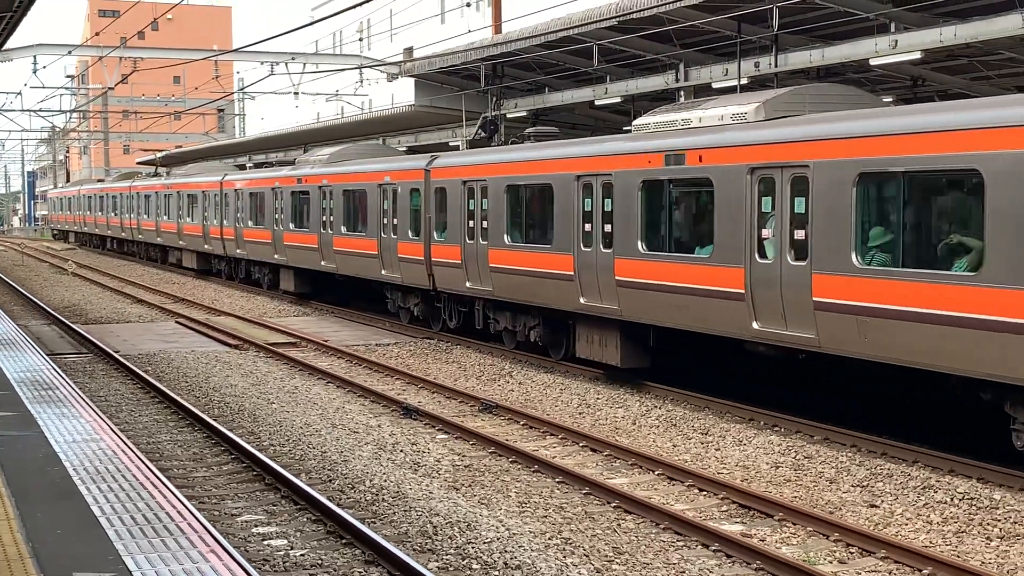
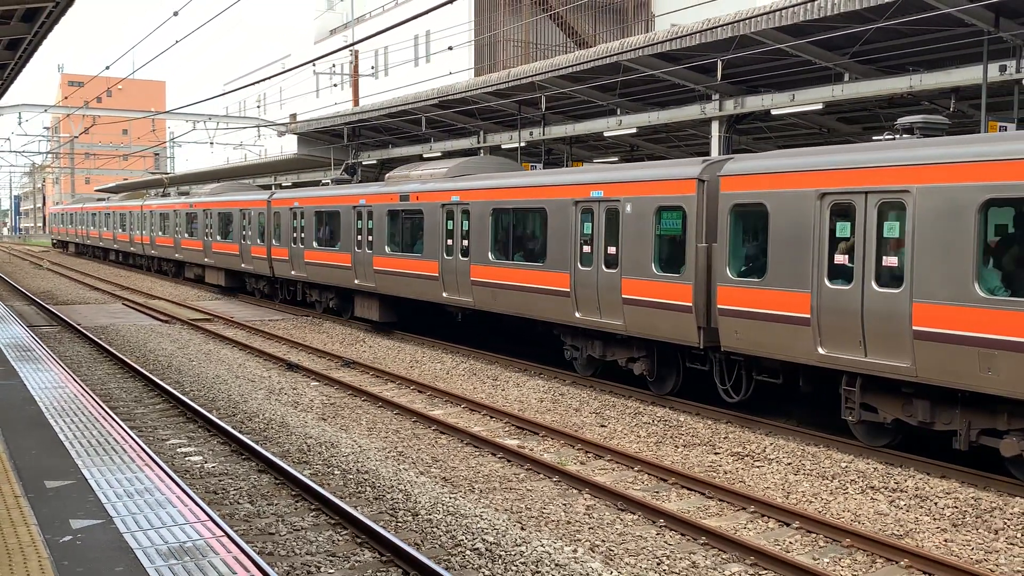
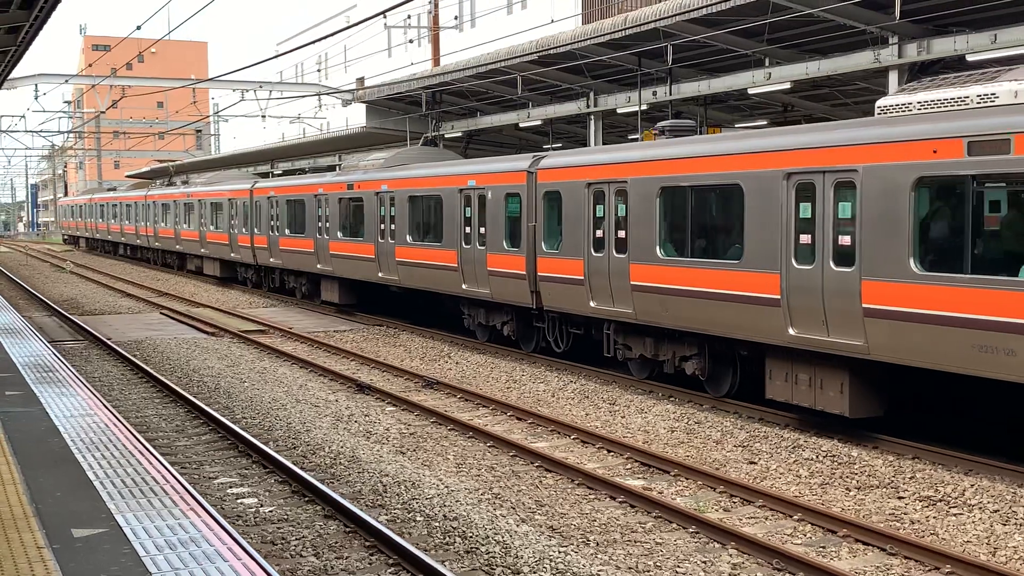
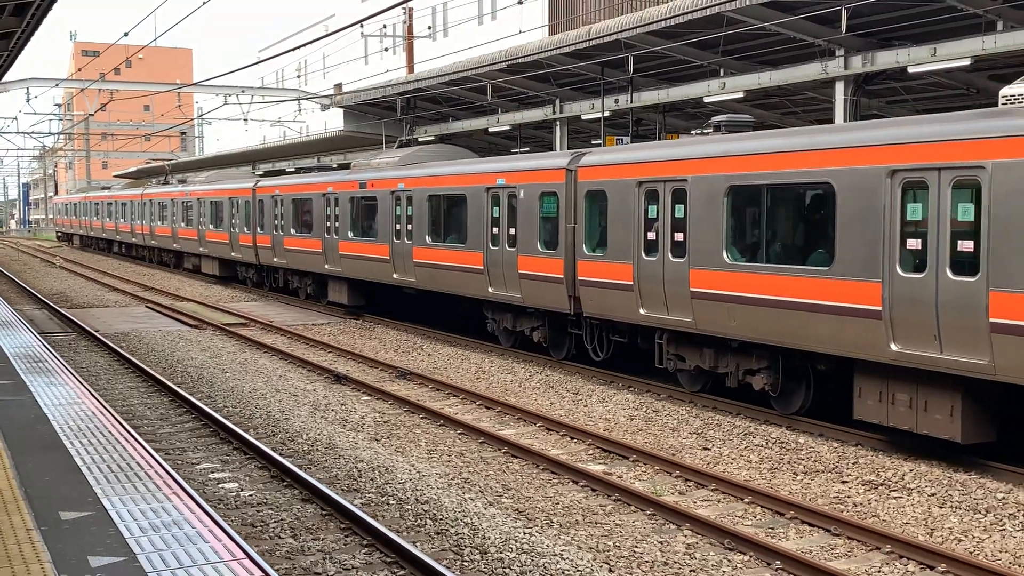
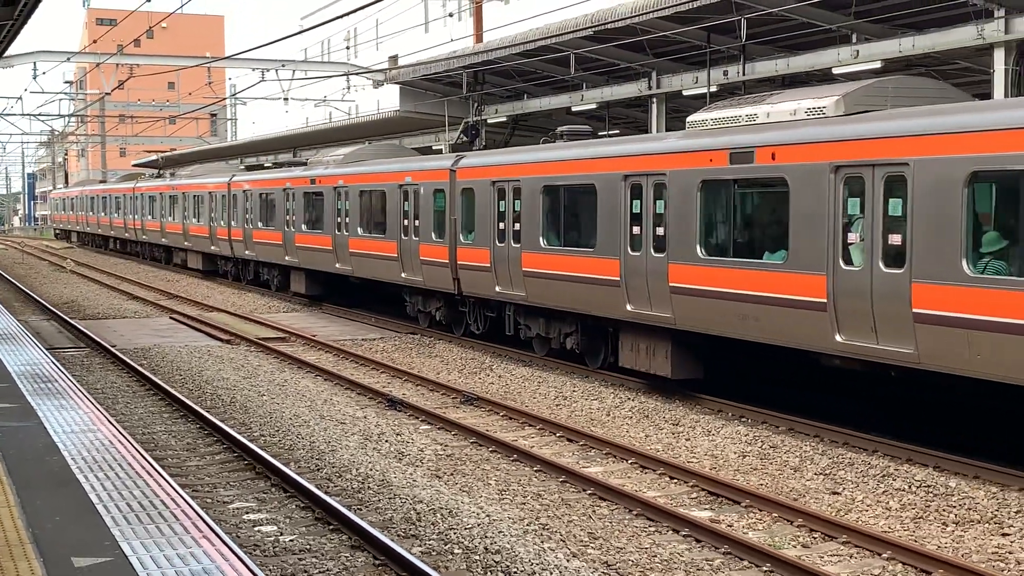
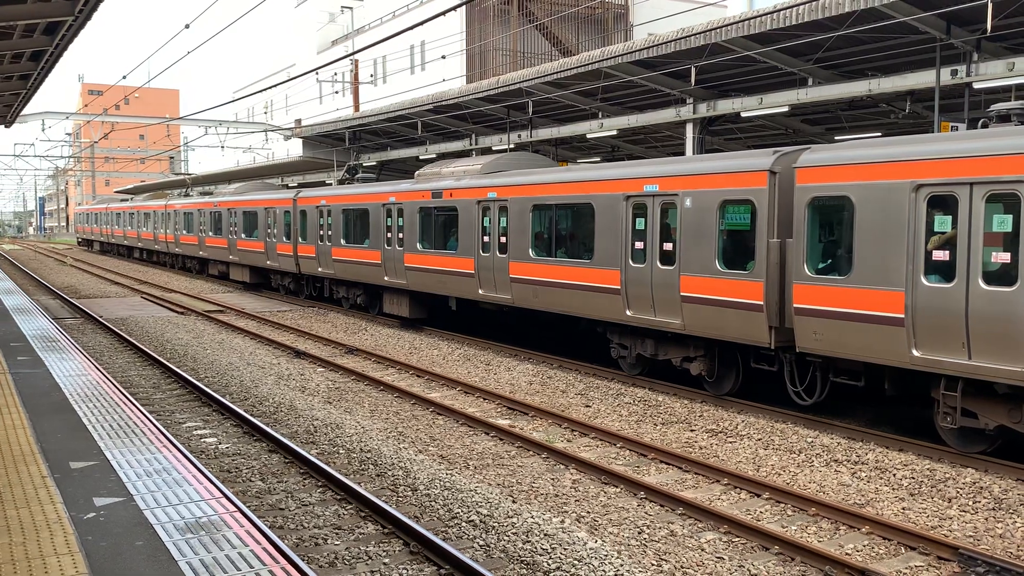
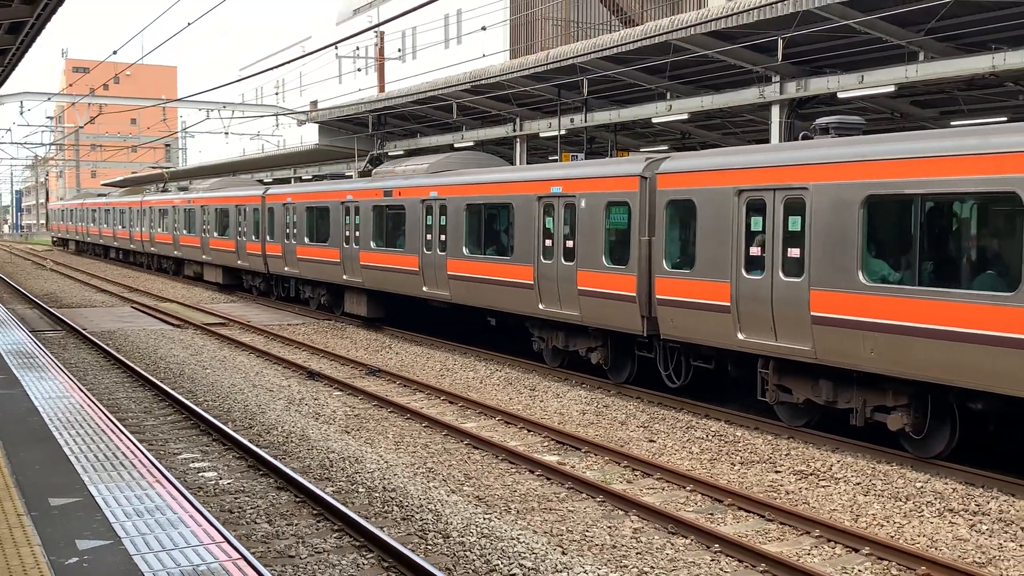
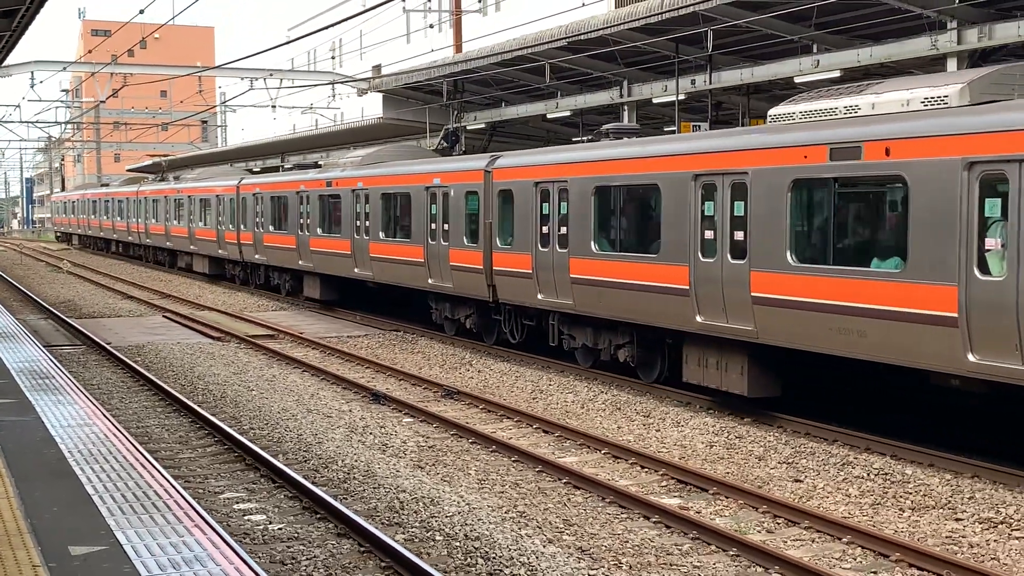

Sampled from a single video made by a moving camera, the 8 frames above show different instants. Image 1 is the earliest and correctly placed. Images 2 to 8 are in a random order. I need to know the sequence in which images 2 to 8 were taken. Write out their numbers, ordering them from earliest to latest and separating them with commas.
5, 8, 3, 4, 7, 2, 6
